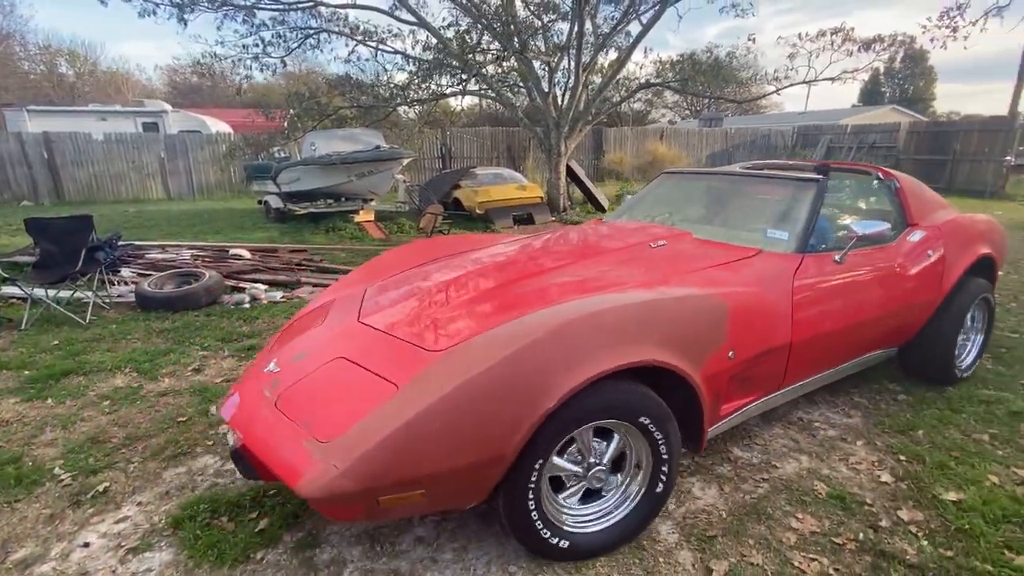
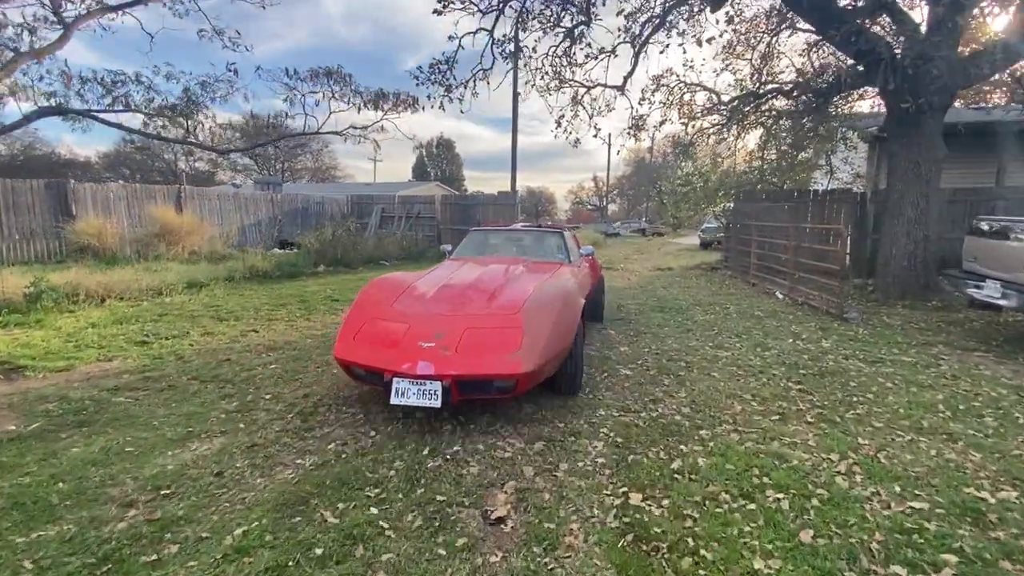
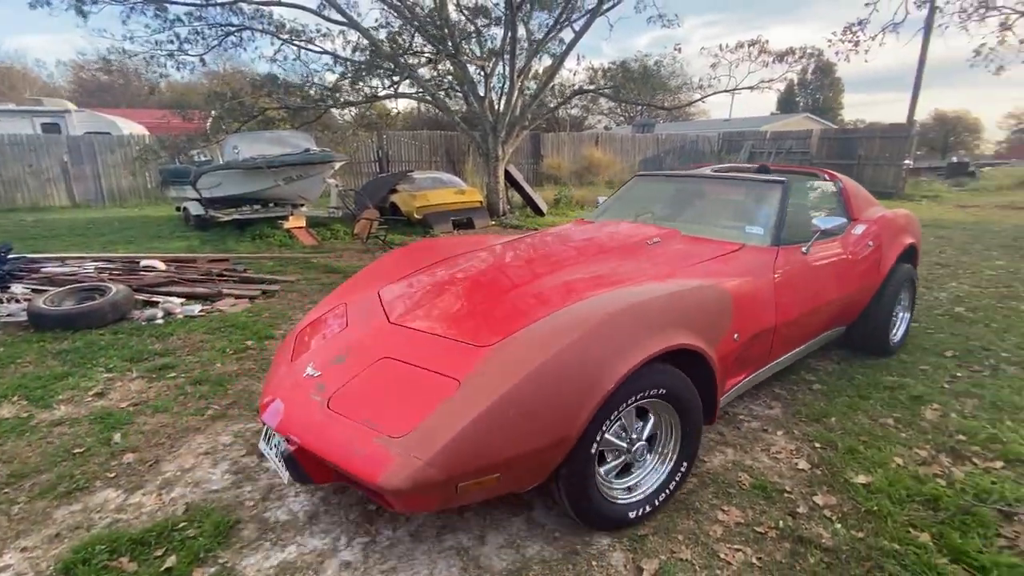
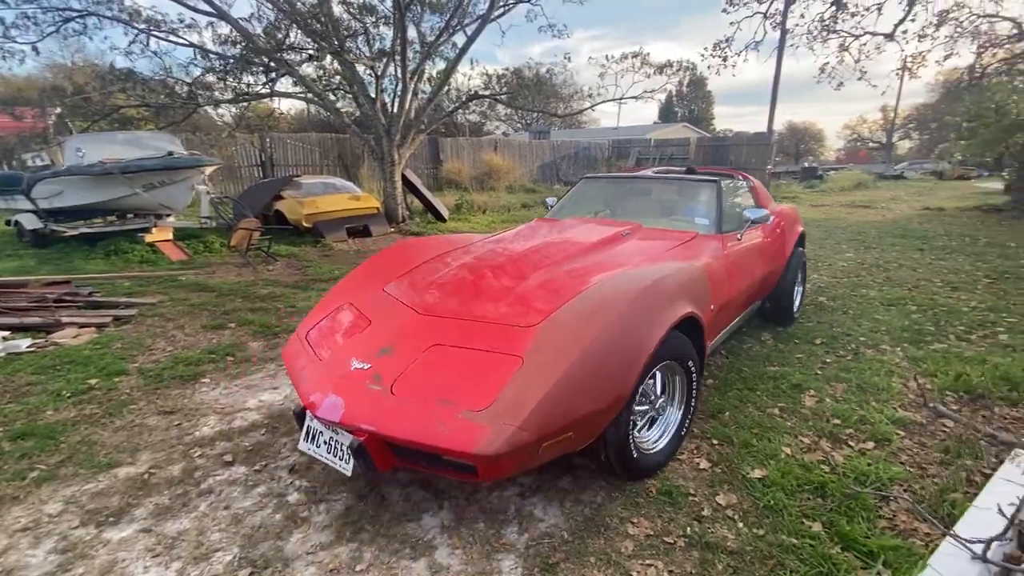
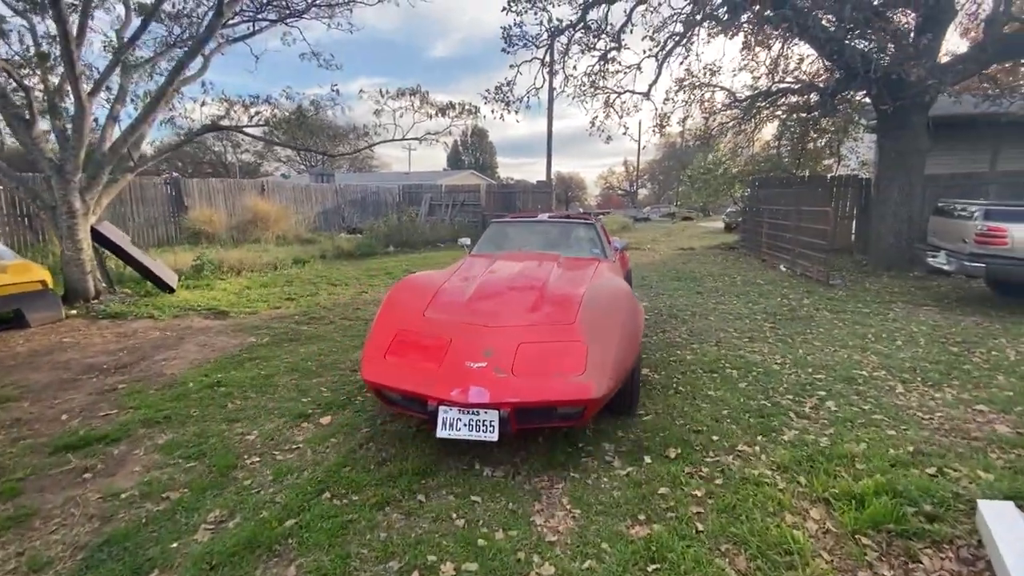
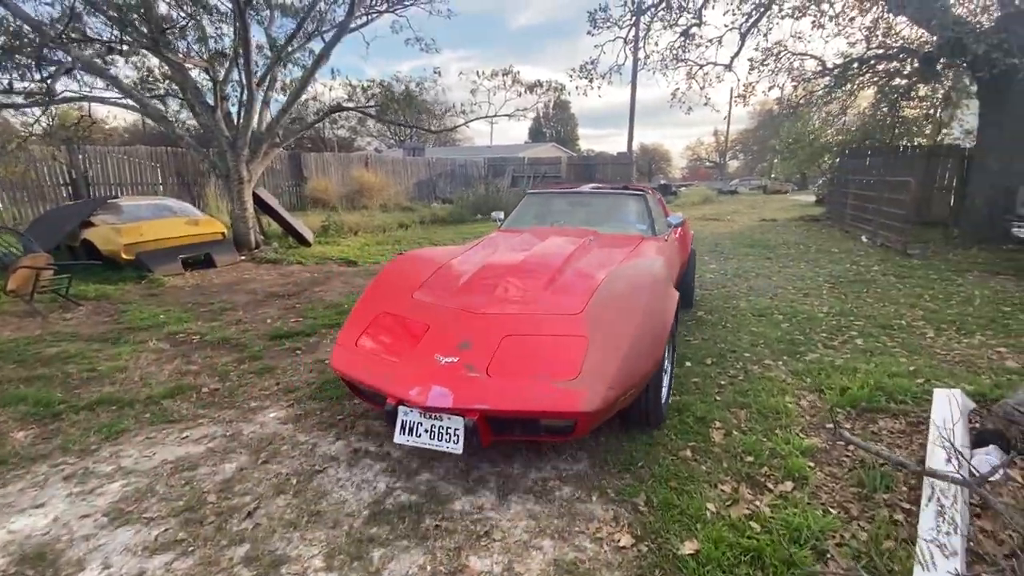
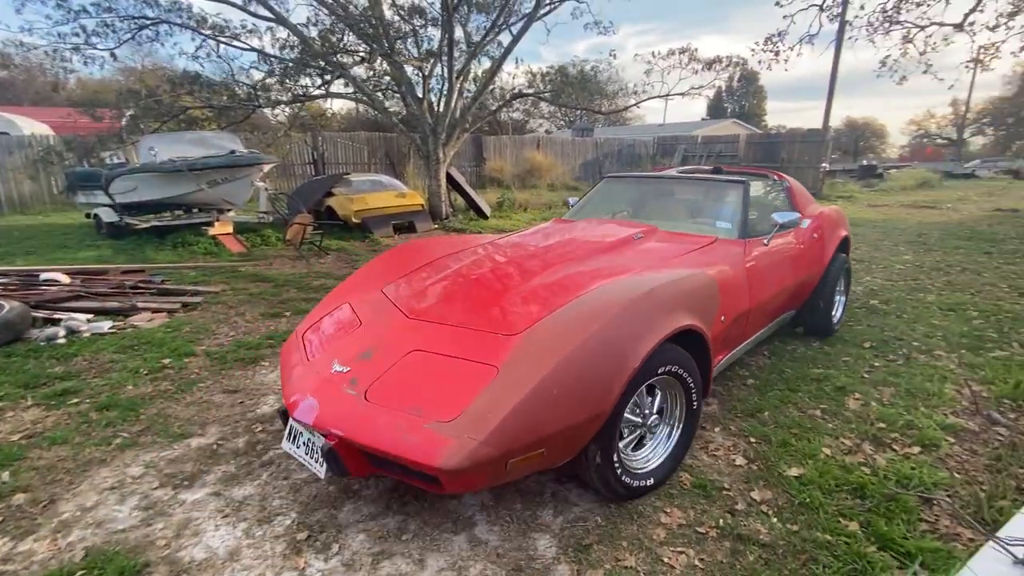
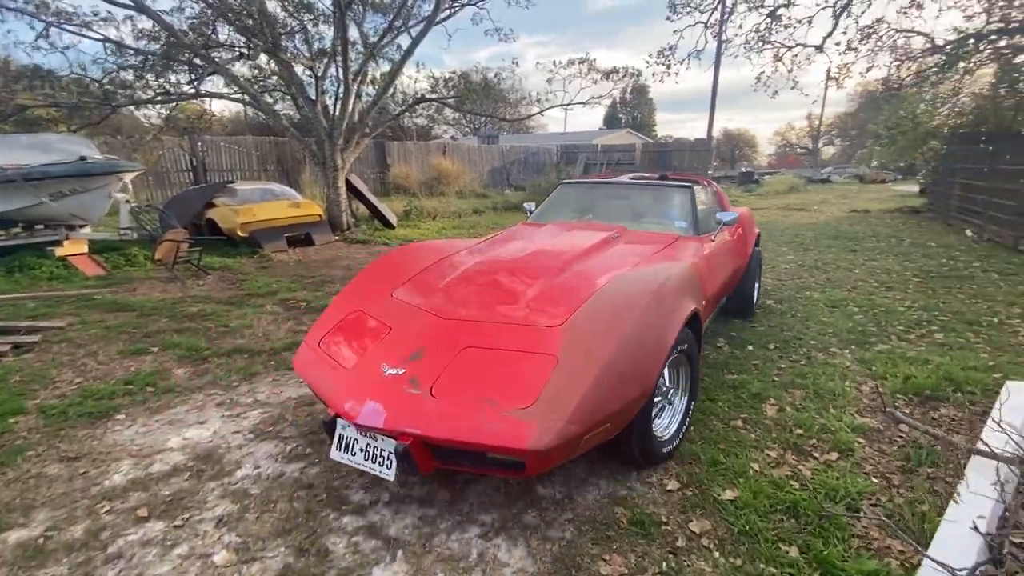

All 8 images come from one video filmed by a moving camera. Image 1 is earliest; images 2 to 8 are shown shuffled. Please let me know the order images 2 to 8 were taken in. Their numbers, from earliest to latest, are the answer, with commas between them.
3, 7, 4, 8, 6, 5, 2
